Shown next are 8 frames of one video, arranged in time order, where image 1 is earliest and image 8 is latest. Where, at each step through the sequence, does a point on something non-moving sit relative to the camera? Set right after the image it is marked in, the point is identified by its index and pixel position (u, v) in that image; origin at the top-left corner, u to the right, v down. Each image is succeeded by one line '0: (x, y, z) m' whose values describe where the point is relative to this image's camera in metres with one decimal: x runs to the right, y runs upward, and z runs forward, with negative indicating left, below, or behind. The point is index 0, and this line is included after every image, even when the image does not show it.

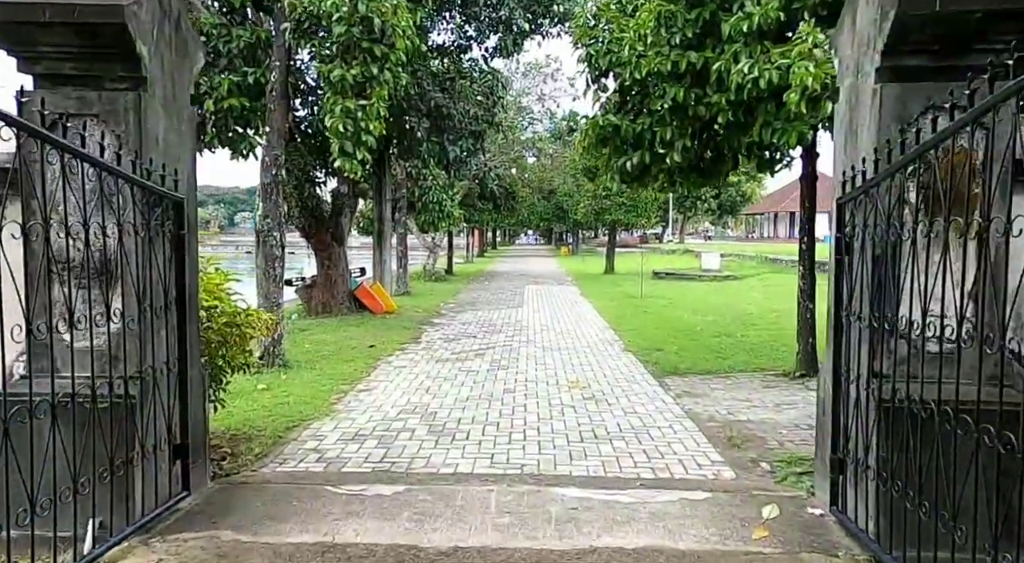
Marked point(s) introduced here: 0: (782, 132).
0: (+2.2, +1.2, +6.3) m
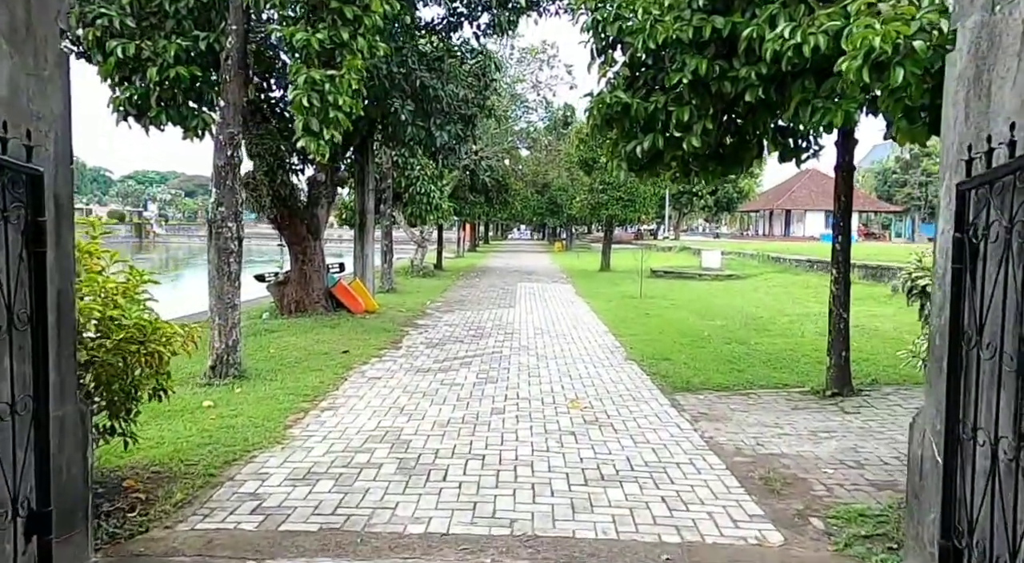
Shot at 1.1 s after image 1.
0: (+2.2, +1.2, +5.3) m
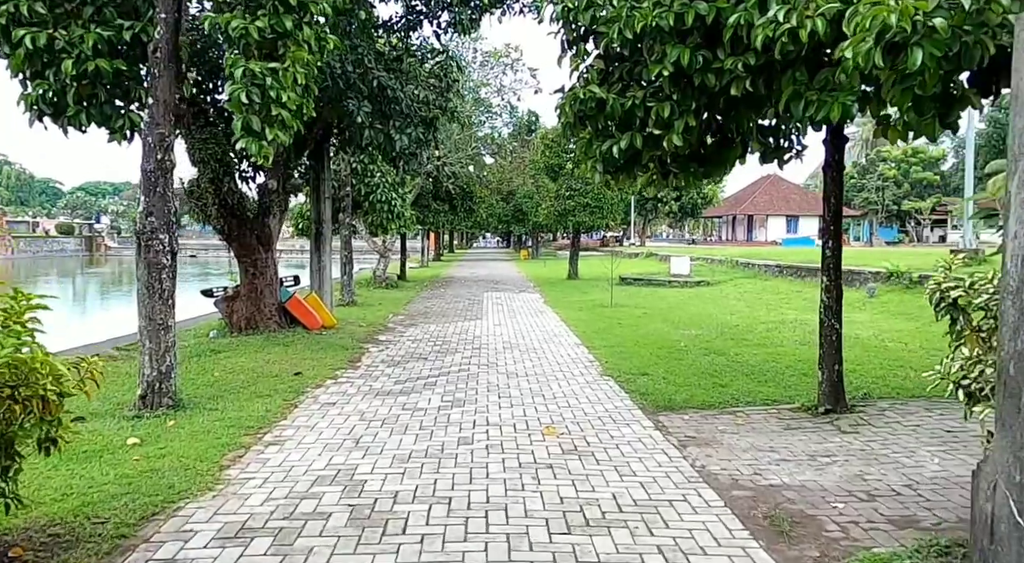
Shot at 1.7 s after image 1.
0: (+2.0, +1.1, +4.8) m
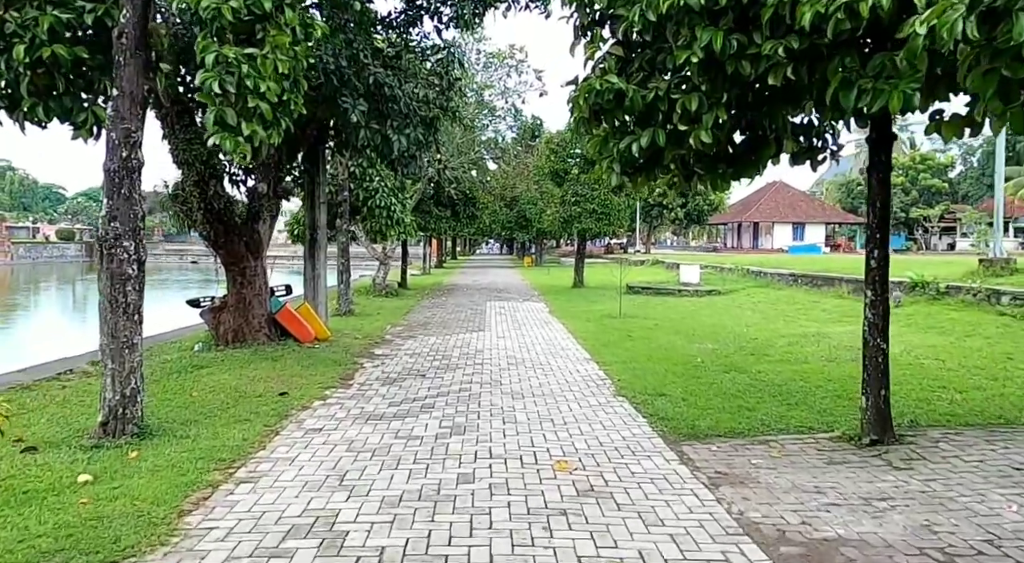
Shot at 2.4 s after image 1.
0: (+2.0, +1.0, +4.2) m
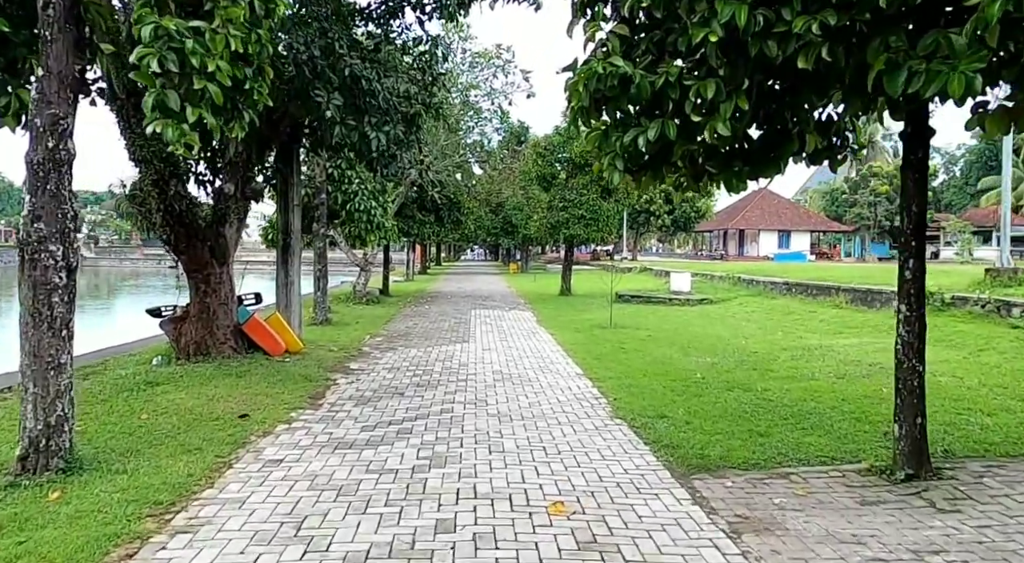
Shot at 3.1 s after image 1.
0: (+2.0, +1.0, +3.6) m
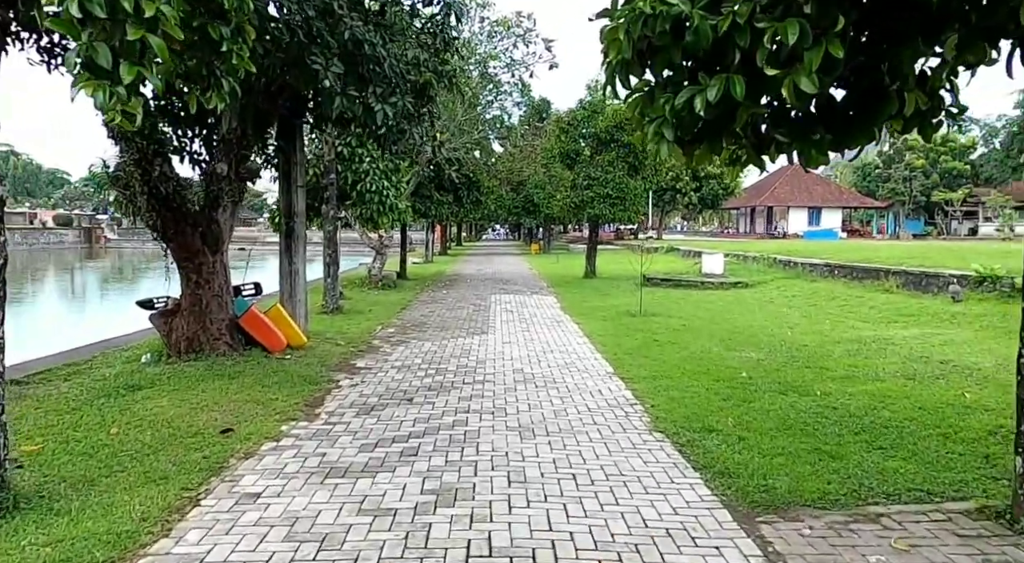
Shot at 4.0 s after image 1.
0: (+2.0, +0.9, +2.5) m
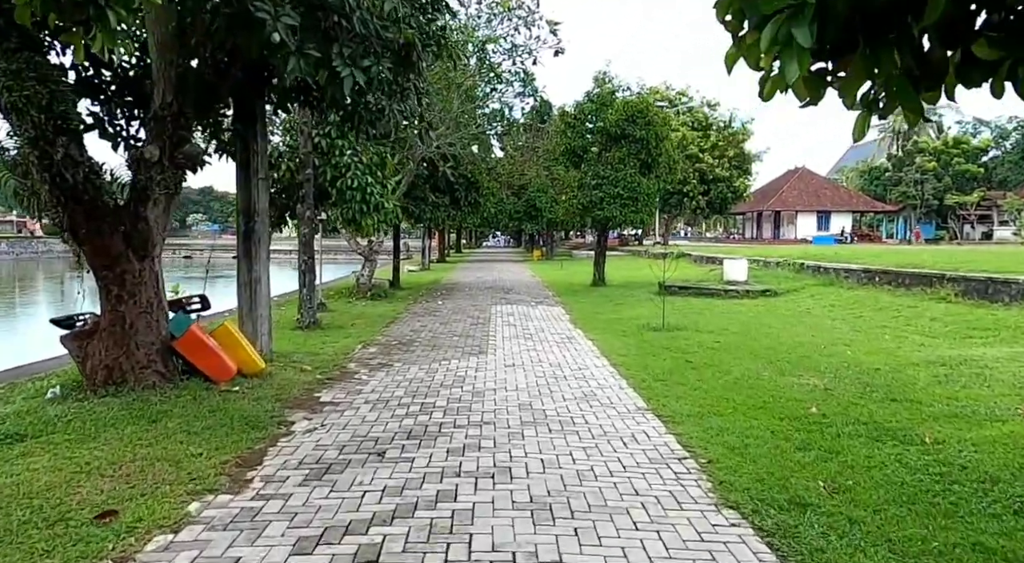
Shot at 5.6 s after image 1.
0: (+2.1, +0.9, +0.8) m
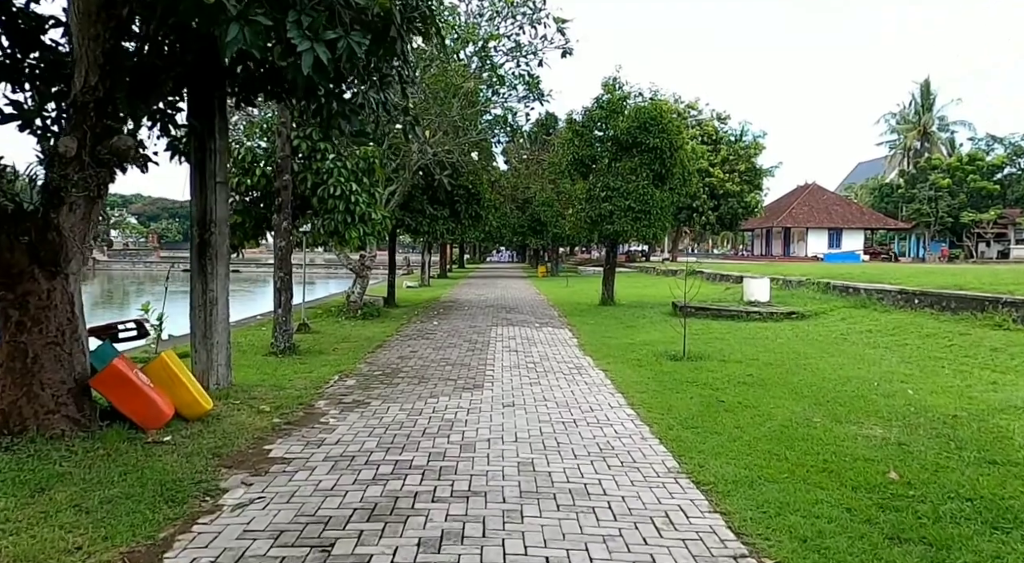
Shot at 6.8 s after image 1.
0: (+2.0, +0.8, -0.4) m
